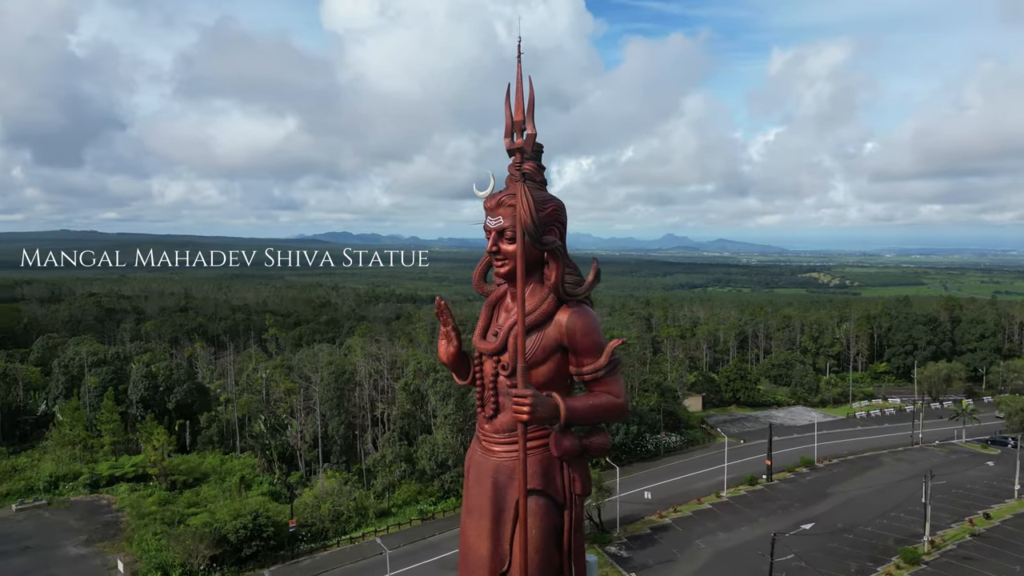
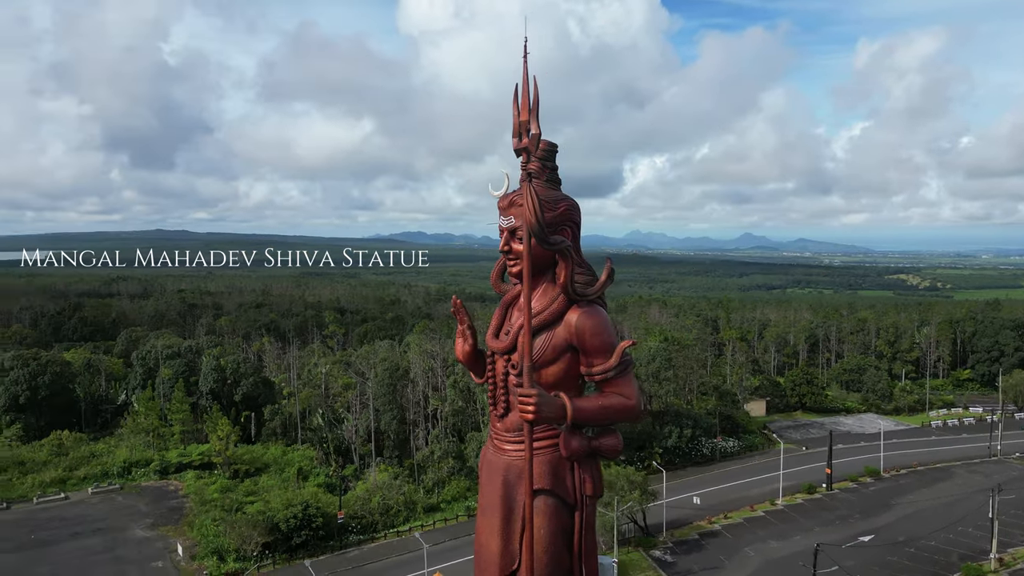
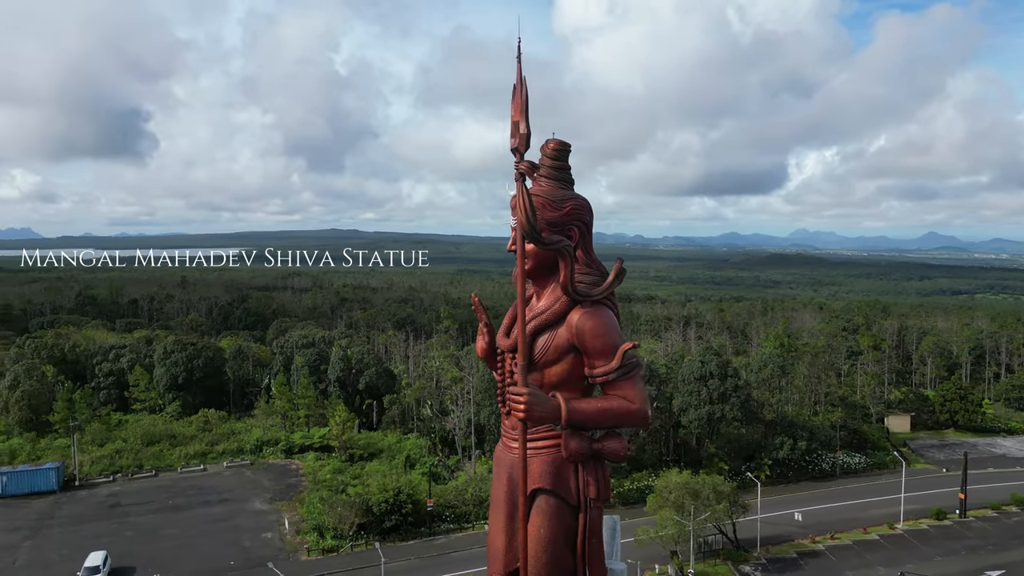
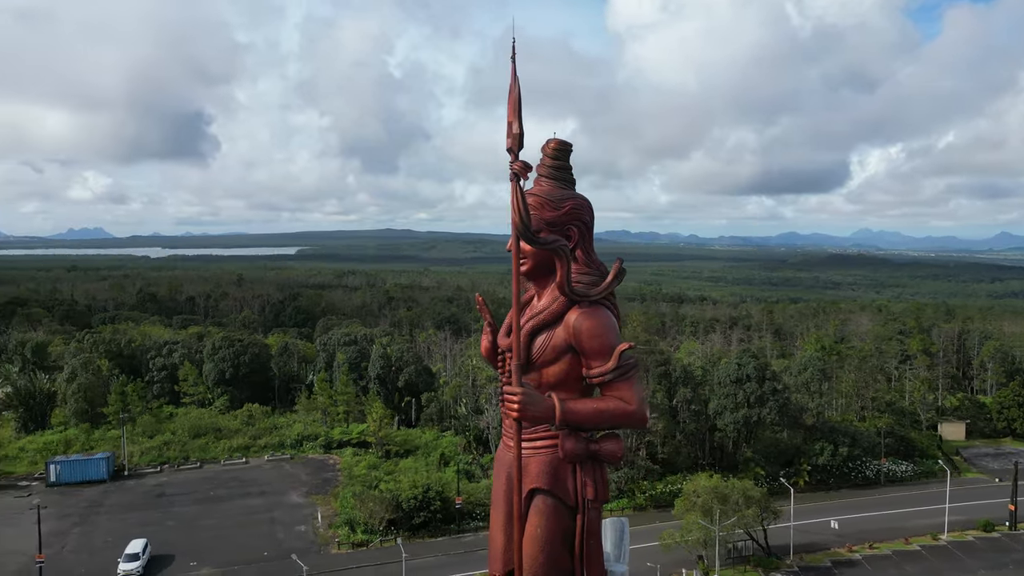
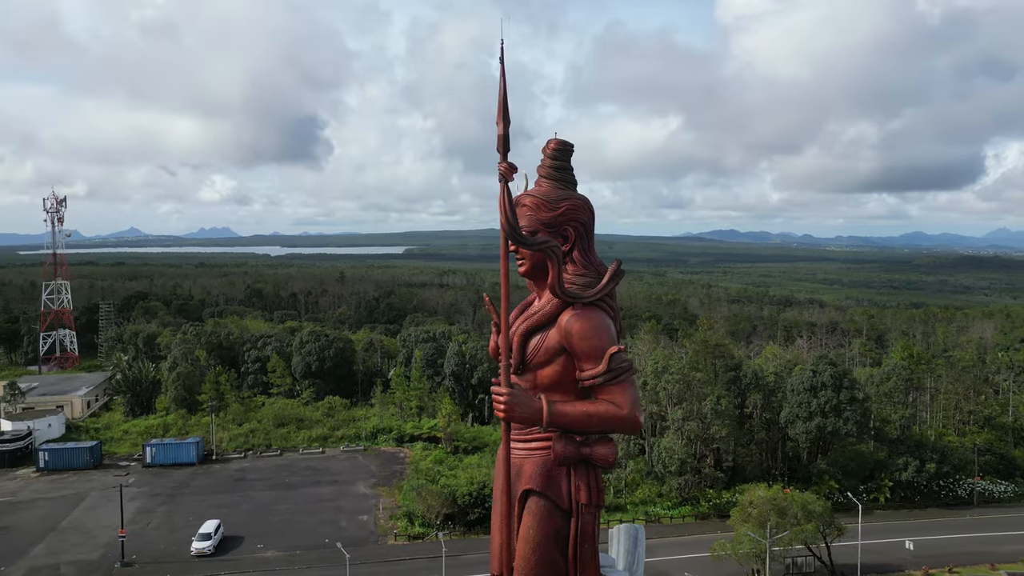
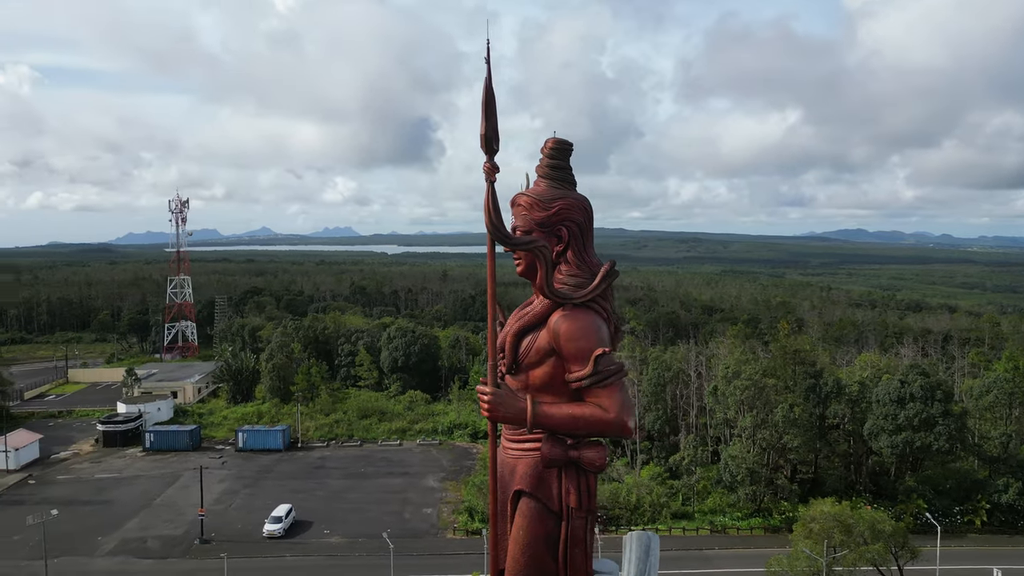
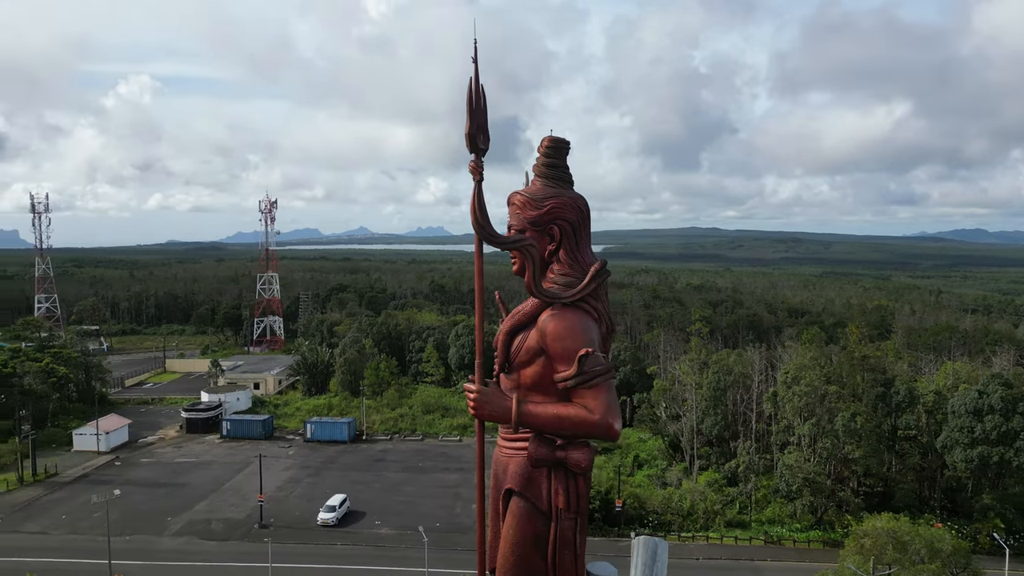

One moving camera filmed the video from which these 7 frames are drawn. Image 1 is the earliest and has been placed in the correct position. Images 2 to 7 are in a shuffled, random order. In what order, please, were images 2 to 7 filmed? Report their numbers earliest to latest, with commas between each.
2, 3, 4, 5, 6, 7
